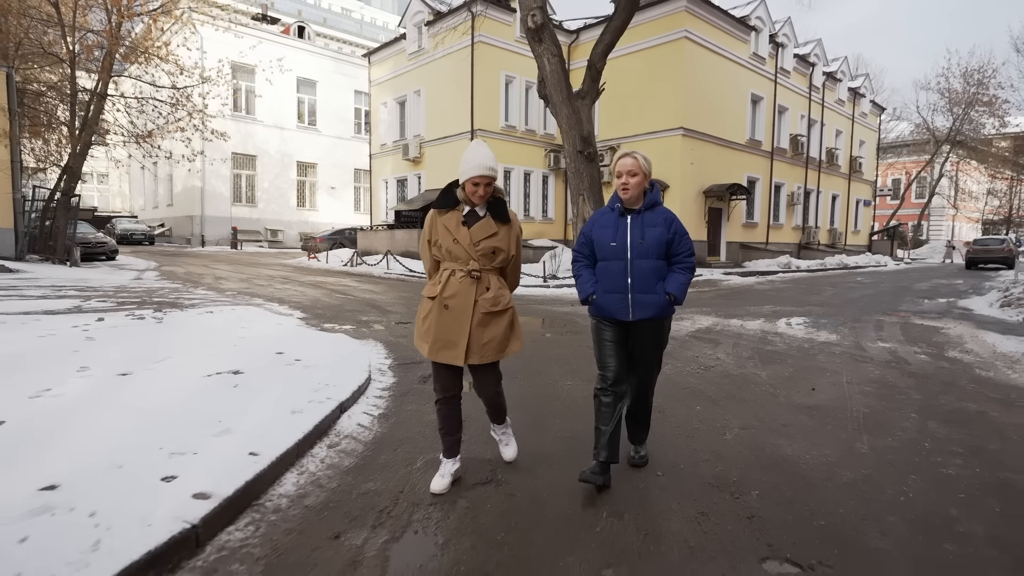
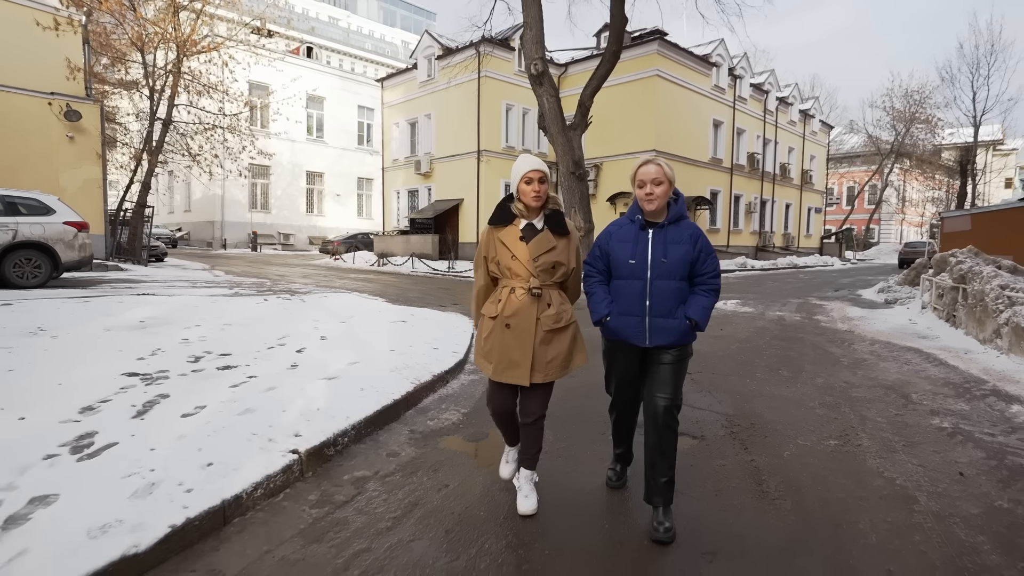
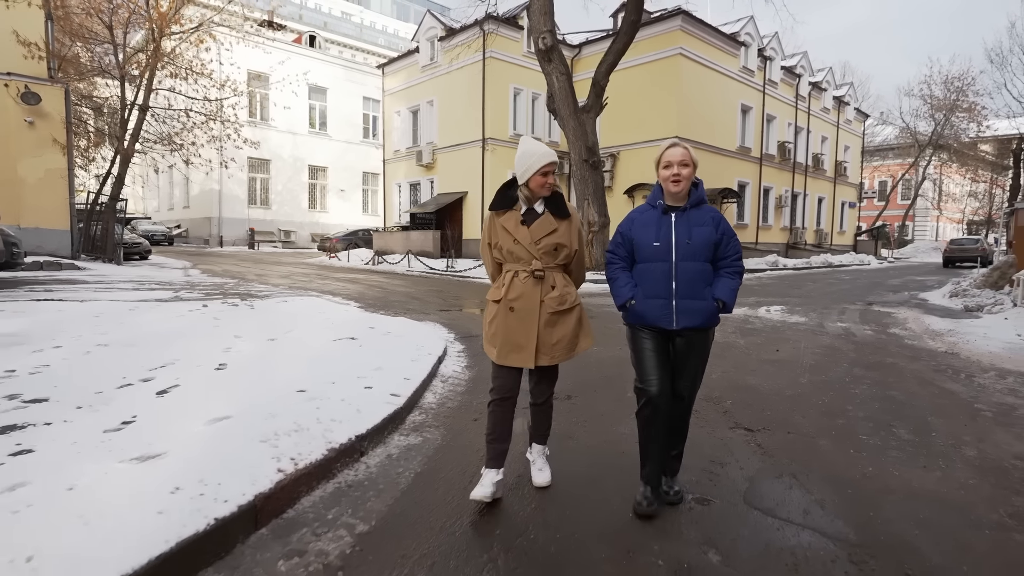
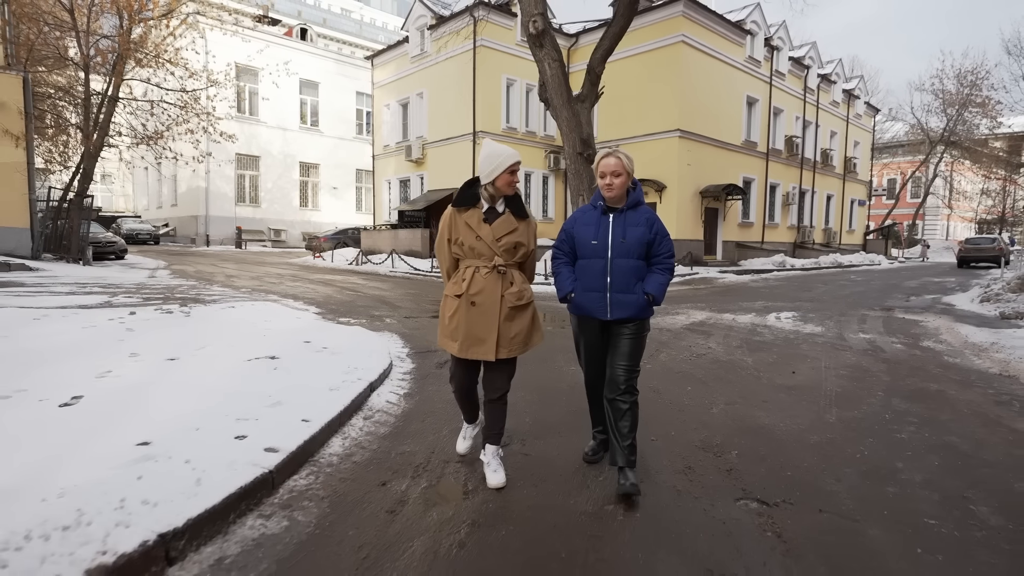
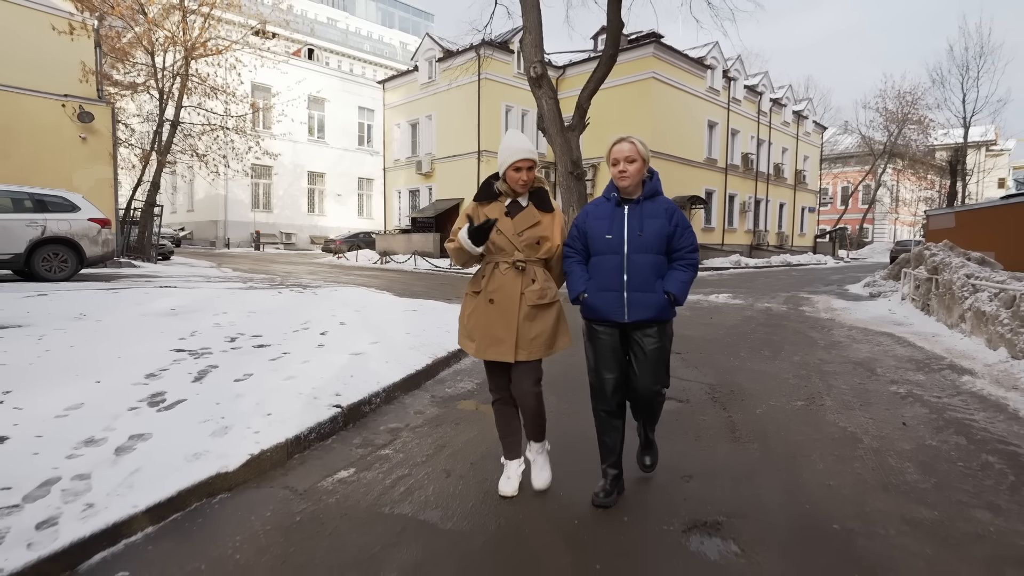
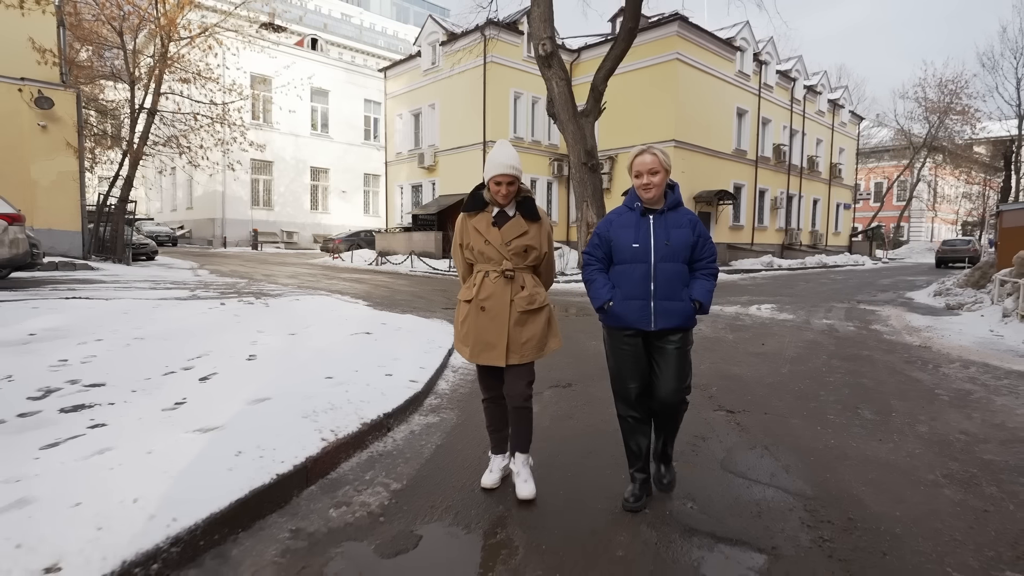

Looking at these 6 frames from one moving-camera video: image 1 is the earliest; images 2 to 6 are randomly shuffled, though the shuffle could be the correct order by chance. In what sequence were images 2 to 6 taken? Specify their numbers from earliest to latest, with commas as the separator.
4, 3, 6, 2, 5
